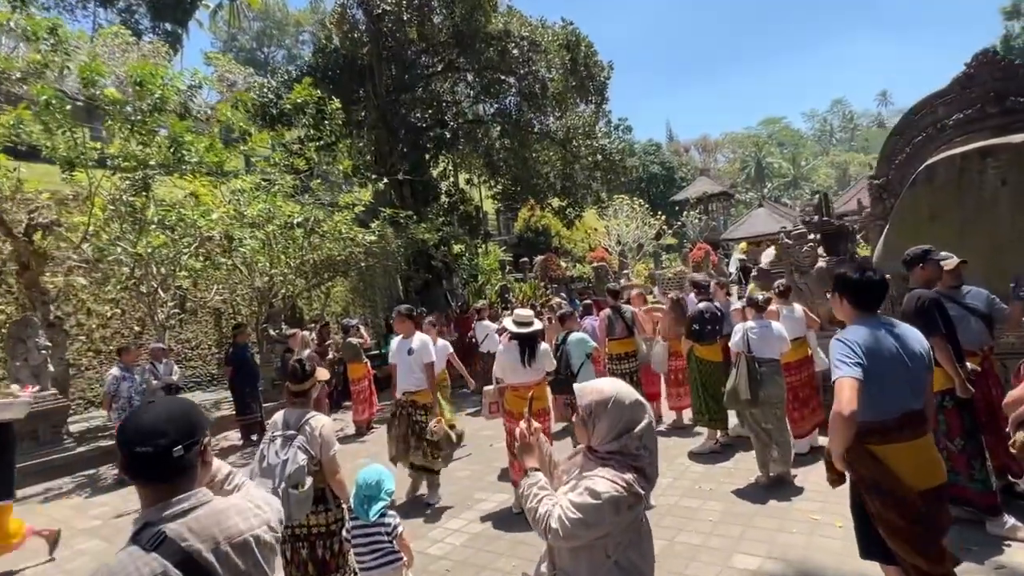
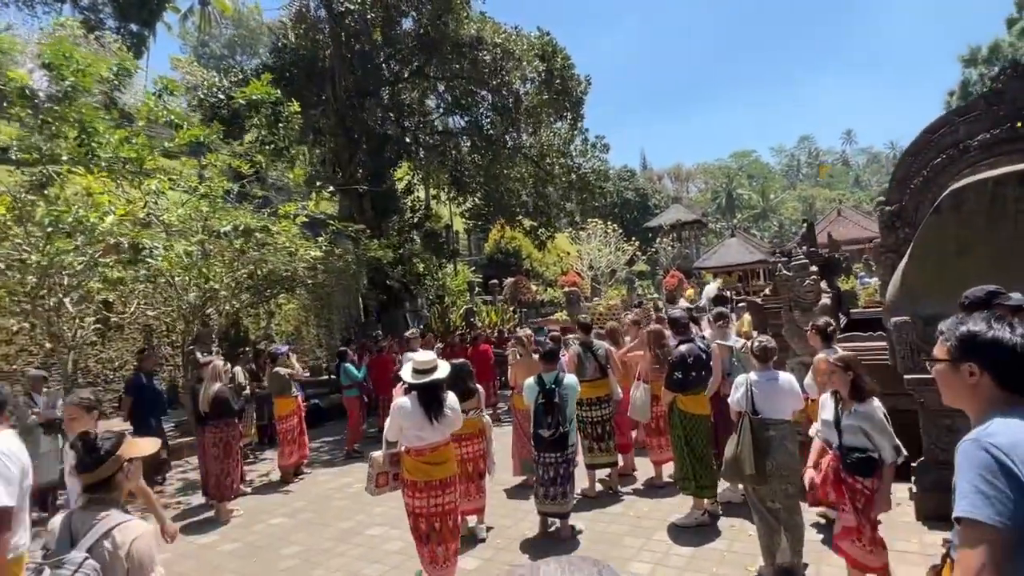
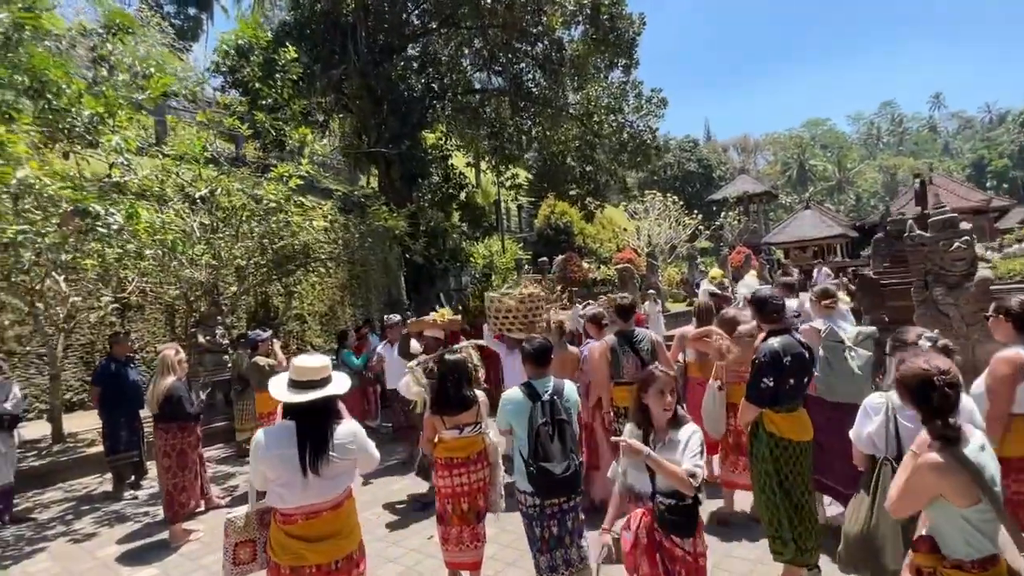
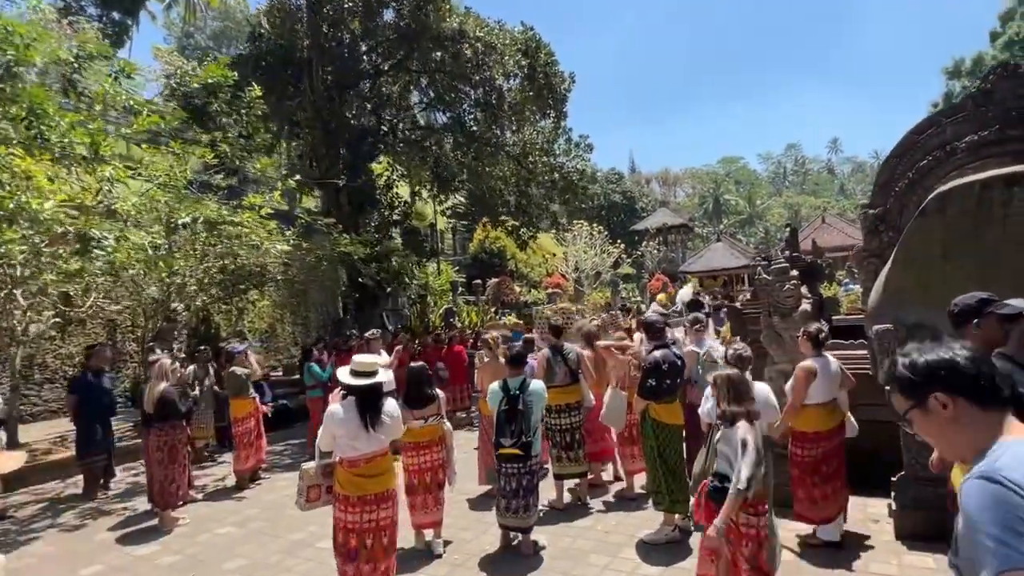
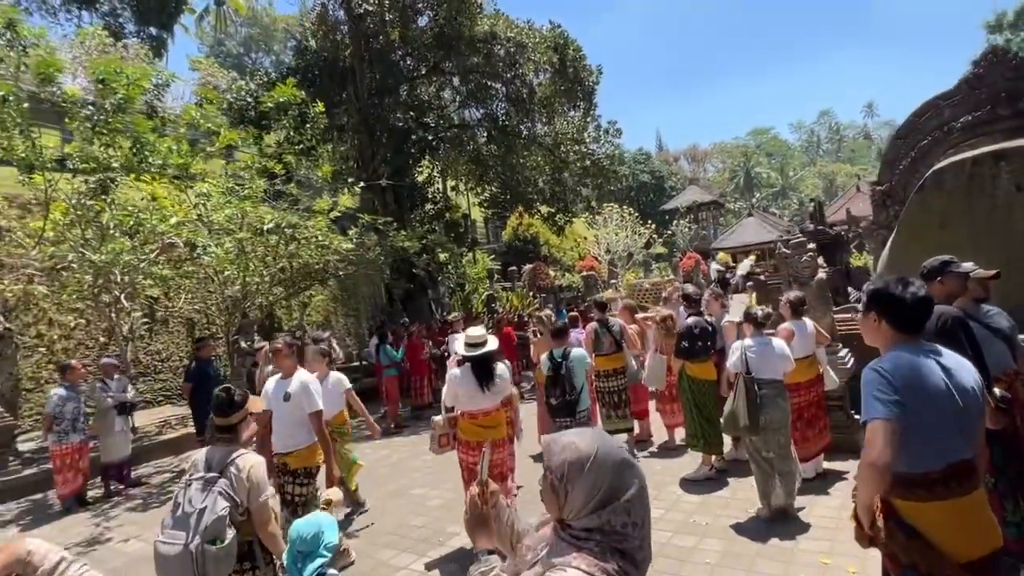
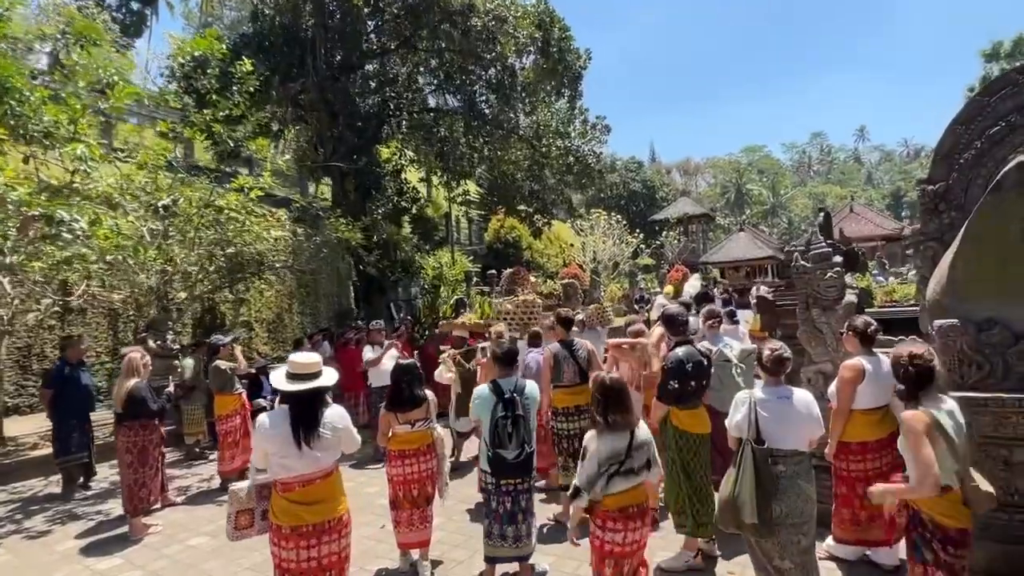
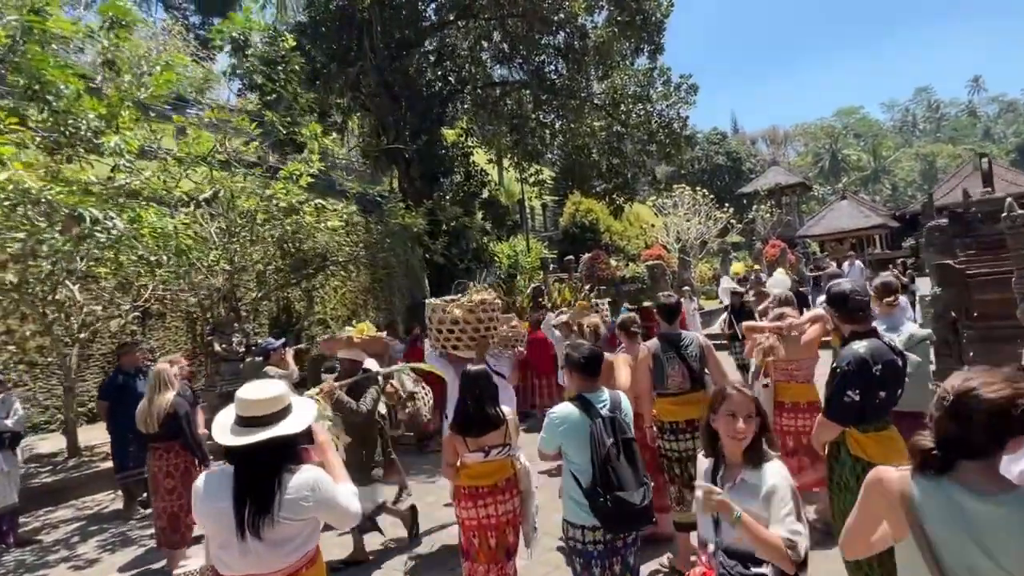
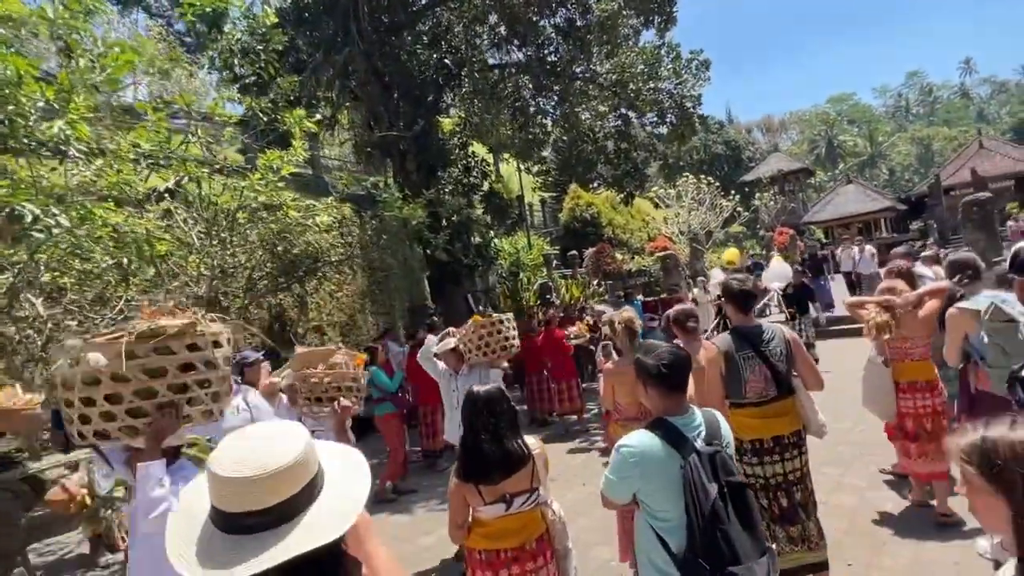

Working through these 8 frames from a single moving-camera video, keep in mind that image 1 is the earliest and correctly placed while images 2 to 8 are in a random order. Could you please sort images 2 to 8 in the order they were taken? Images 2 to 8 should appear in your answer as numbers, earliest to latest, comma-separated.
5, 2, 4, 6, 3, 7, 8
